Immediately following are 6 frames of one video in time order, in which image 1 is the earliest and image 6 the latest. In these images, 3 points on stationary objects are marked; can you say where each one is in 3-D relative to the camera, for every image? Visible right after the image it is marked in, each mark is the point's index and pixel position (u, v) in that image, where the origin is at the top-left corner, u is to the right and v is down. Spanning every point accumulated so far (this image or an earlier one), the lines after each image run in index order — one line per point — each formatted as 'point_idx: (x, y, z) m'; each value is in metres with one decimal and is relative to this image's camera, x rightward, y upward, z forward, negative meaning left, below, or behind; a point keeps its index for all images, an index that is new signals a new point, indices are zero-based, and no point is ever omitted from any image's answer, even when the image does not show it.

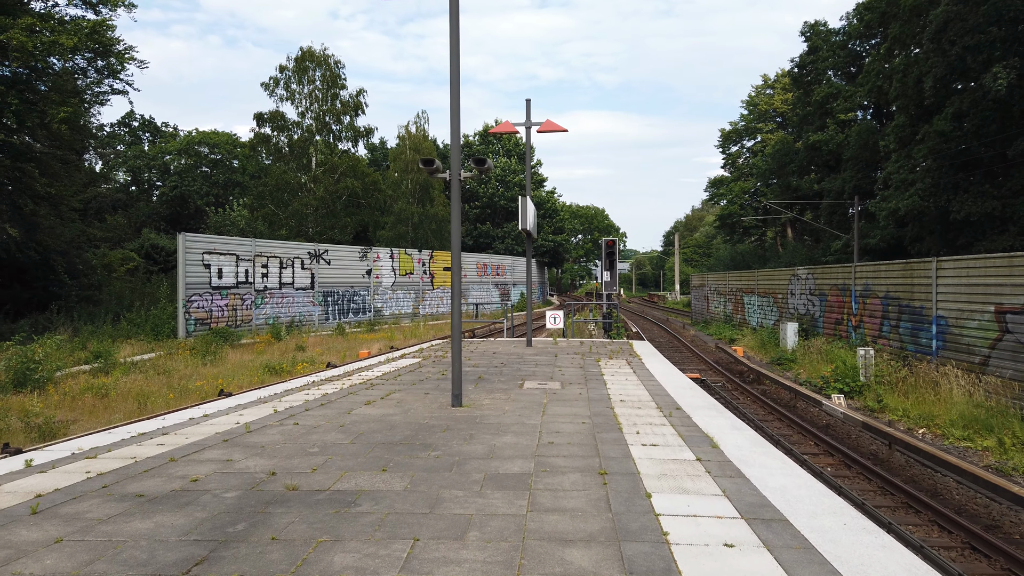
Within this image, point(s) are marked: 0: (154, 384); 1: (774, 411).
0: (-6.4, -1.7, +13.3) m
1: (+3.6, -1.7, +10.3) m
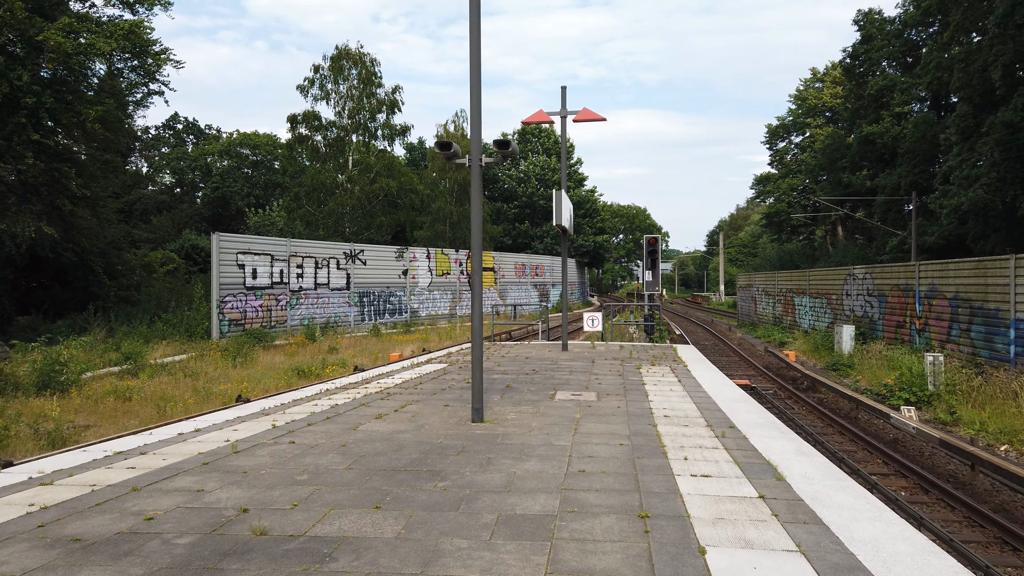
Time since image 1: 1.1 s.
0: (-5.8, -1.7, +12.9) m
1: (+4.0, -1.7, +9.4) m
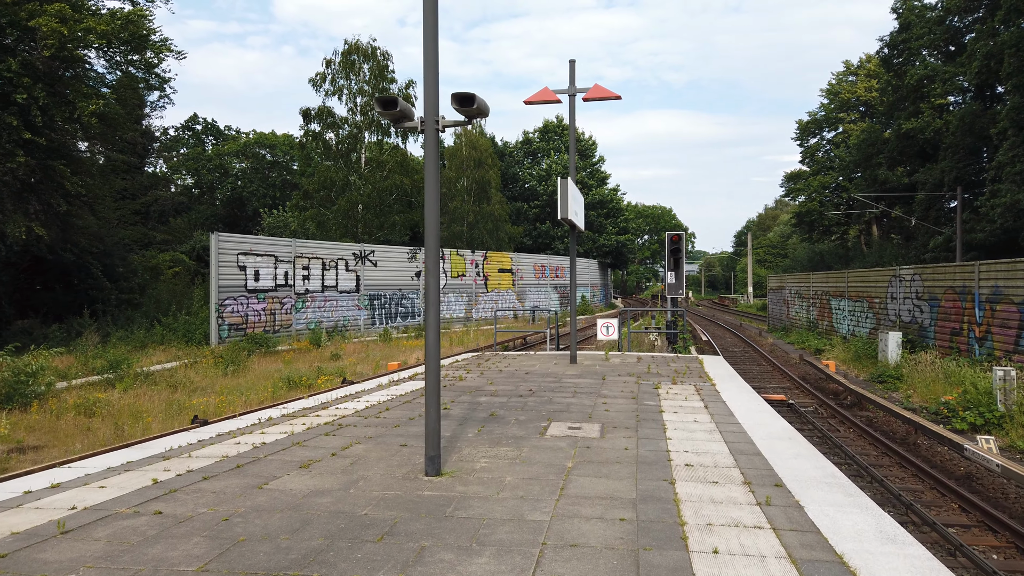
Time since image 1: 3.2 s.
0: (-5.7, -1.8, +11.8) m
1: (+4.0, -1.8, +7.9) m
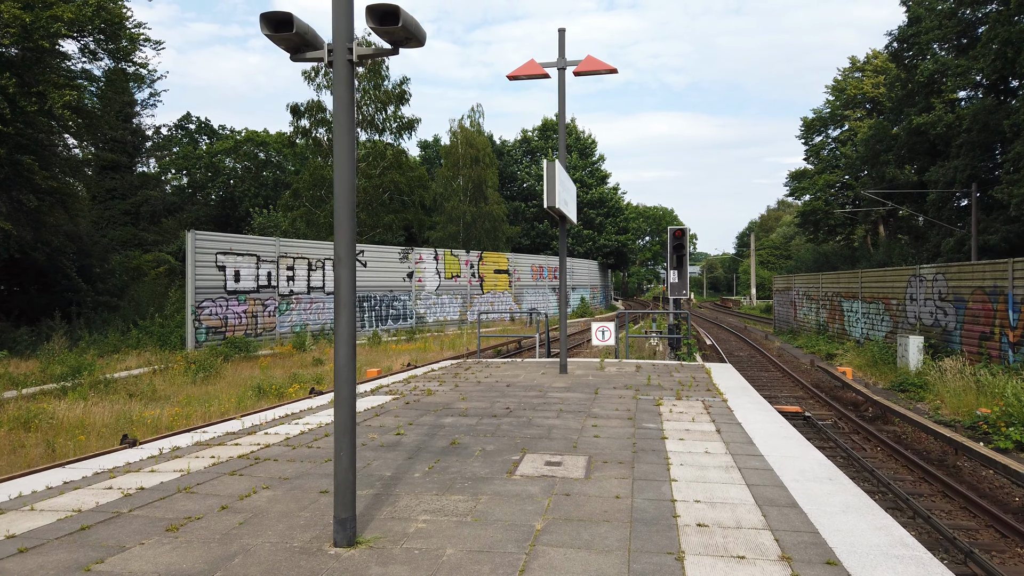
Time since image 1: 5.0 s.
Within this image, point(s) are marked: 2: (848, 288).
0: (-5.9, -1.8, +10.7) m
1: (+3.8, -1.7, +6.8) m
2: (+8.5, 0.0, +19.1) m
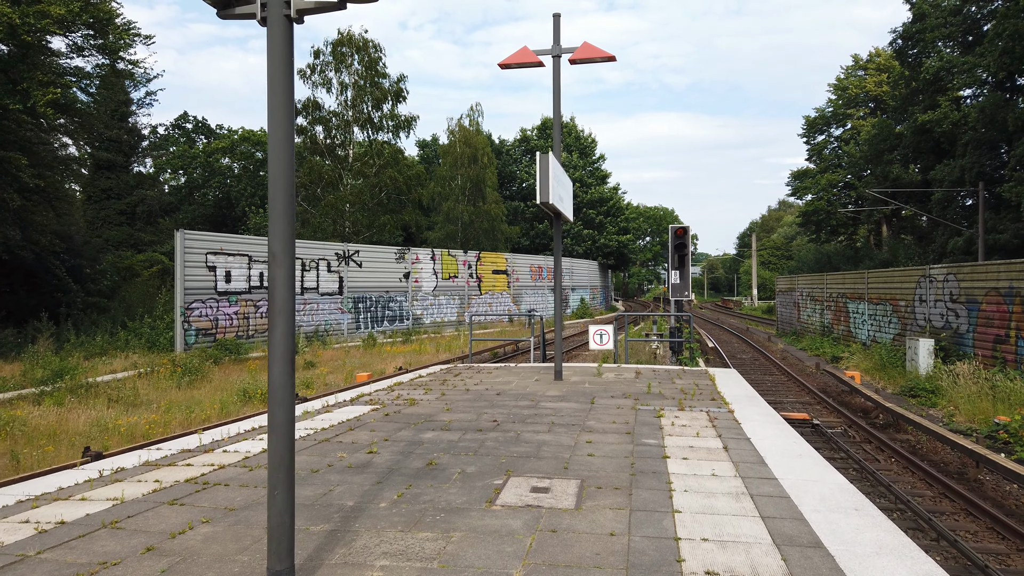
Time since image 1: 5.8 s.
0: (-6.0, -1.8, +10.2) m
1: (+3.7, -1.8, +6.3) m
2: (+8.5, 0.0, +18.6) m
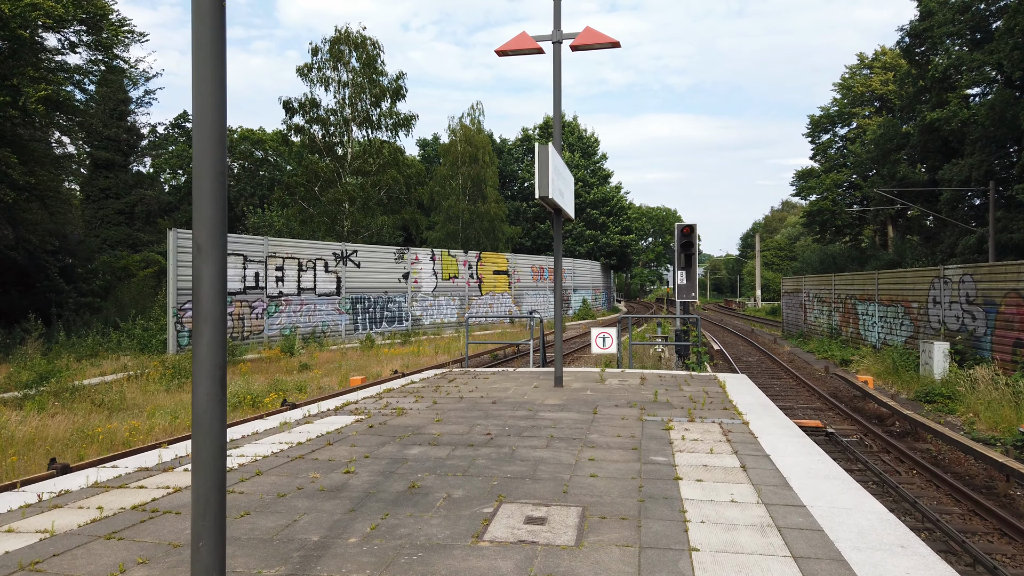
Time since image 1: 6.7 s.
0: (-6.0, -1.8, +9.8) m
1: (+3.7, -1.8, +5.9) m
2: (+8.5, 0.0, +18.1) m
